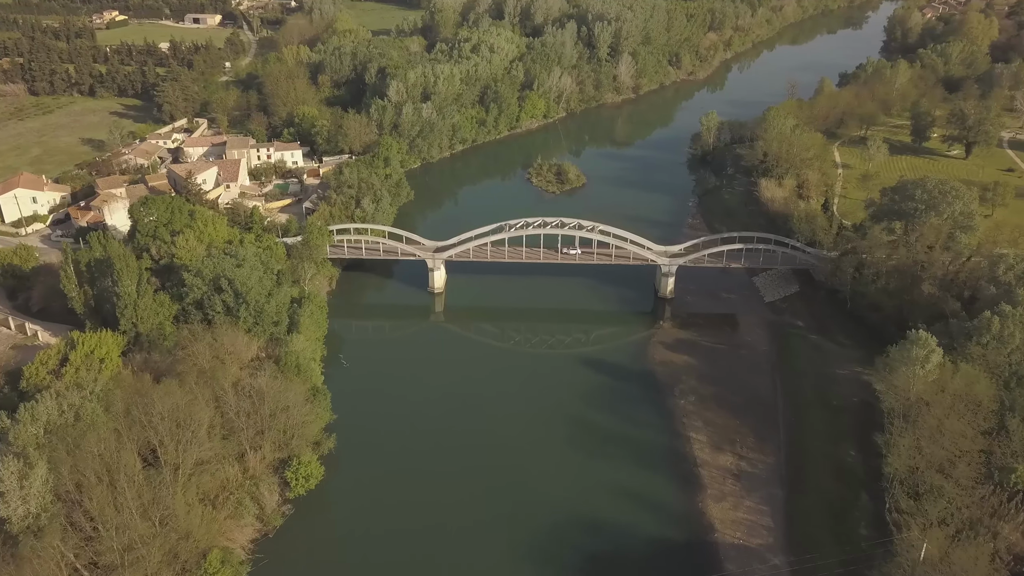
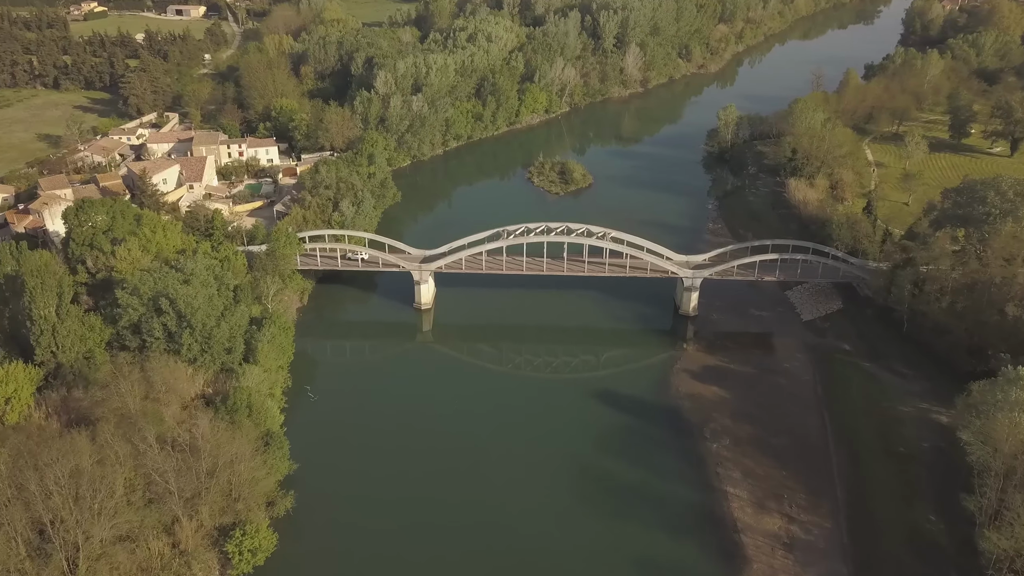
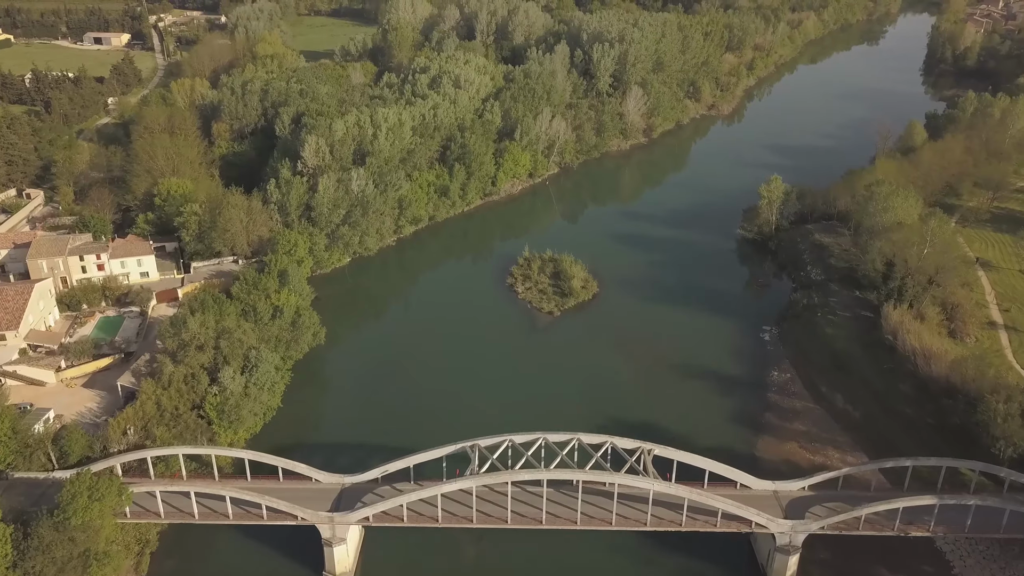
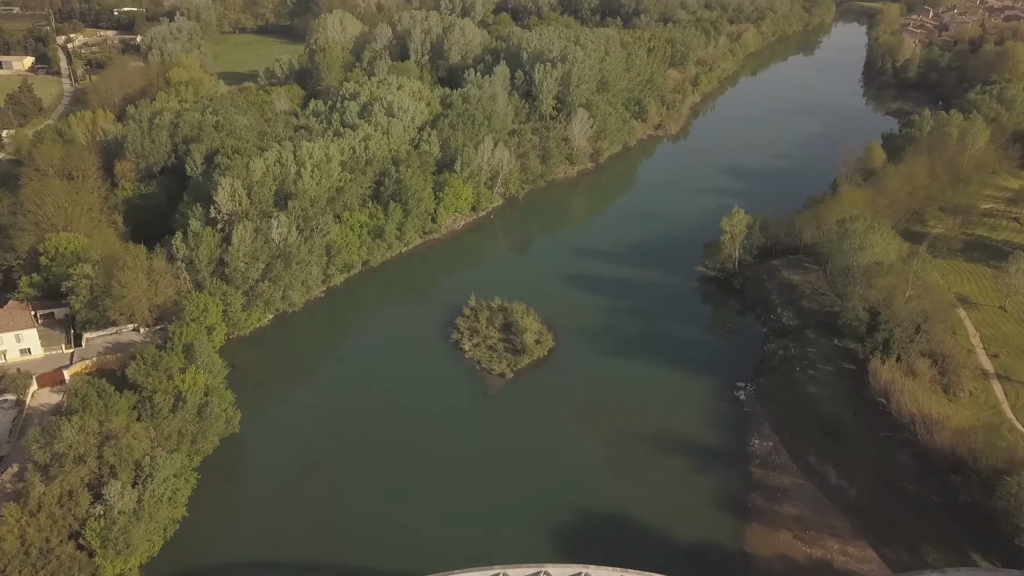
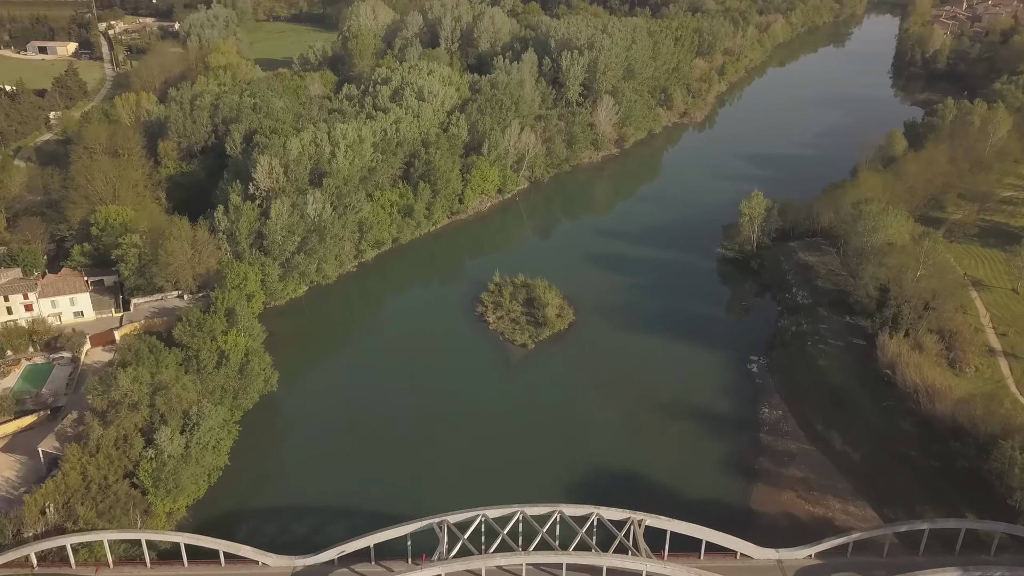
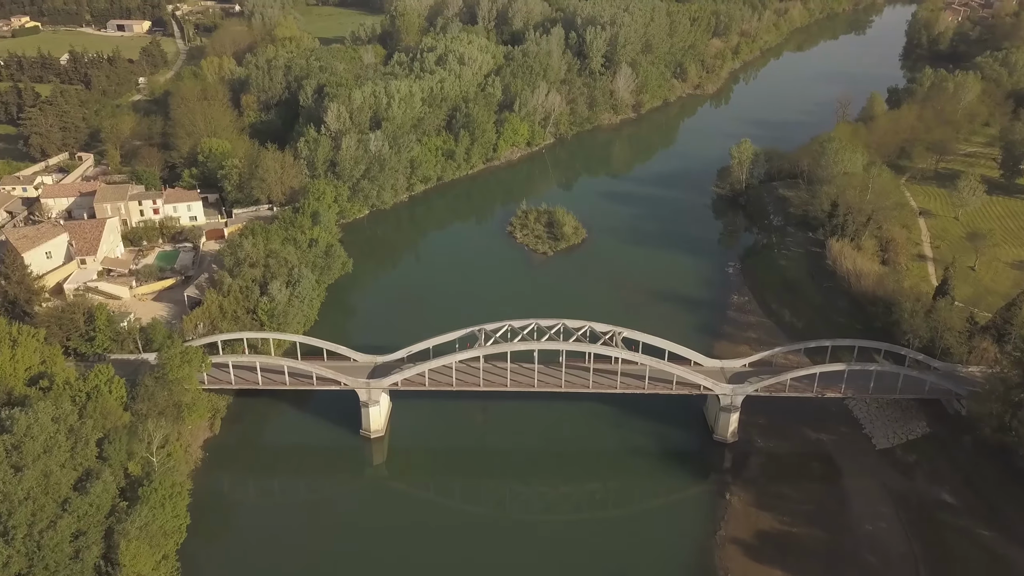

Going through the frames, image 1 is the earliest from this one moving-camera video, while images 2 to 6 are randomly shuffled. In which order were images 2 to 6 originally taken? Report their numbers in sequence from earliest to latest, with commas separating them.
2, 6, 3, 5, 4
